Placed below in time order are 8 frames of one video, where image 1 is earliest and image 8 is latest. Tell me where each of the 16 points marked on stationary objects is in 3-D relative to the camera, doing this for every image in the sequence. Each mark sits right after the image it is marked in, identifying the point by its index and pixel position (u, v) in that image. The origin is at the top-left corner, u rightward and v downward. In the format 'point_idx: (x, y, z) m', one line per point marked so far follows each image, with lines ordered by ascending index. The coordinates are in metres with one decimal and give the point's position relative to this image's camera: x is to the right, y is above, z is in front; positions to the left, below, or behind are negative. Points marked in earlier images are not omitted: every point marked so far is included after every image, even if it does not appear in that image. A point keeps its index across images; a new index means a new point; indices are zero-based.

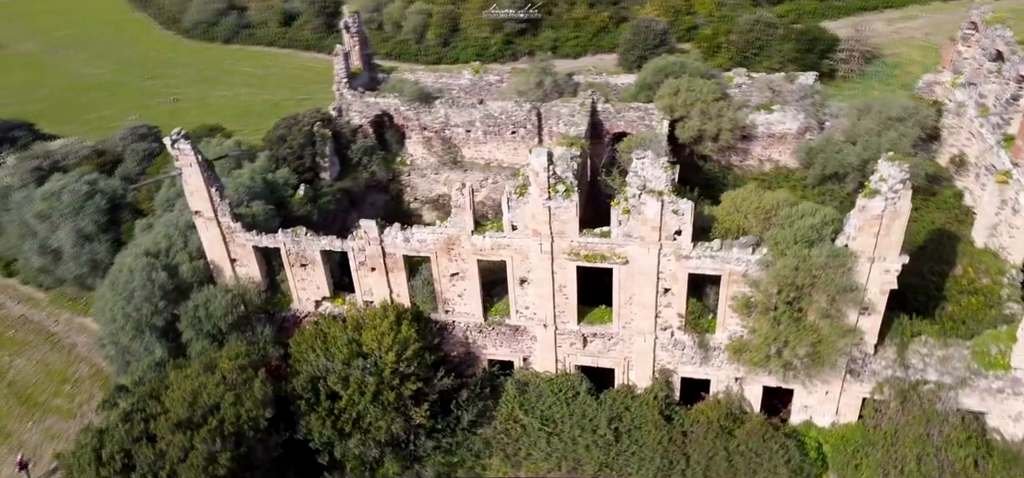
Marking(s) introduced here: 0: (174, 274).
0: (-10.6, -1.1, +20.3) m
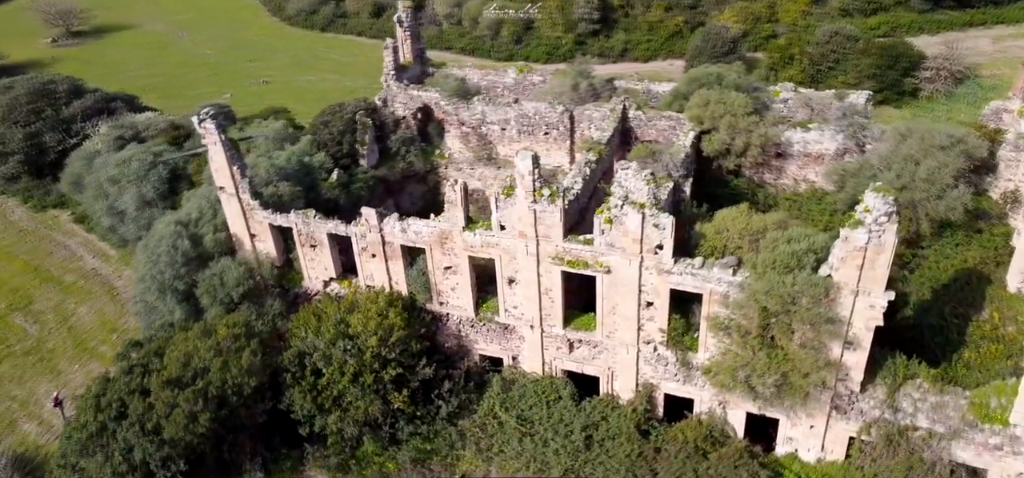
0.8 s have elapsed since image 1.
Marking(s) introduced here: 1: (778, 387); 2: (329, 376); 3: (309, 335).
0: (-10.5, -0.2, +22.0) m
1: (+6.3, -3.5, +15.8) m
2: (-5.1, -3.8, +18.1) m
3: (-5.8, -2.8, +18.6) m
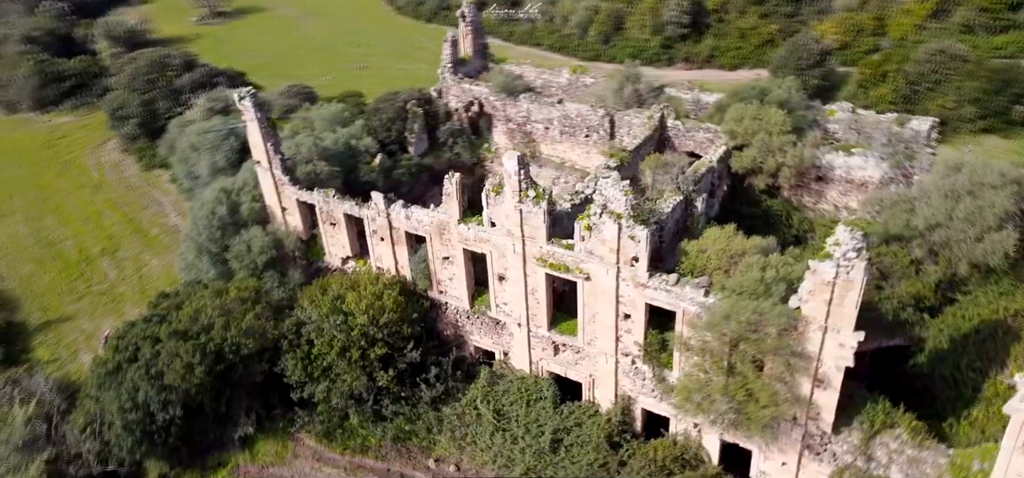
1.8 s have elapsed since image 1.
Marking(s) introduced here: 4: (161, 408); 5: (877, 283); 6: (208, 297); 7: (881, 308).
0: (-10.0, +1.0, +23.9) m
1: (+5.2, -4.1, +15.2) m
2: (-5.7, -3.2, +19.3) m
3: (-6.1, -2.1, +19.8) m
4: (-10.0, -4.8, +18.6) m
5: (+10.2, -1.2, +18.4) m
6: (-9.3, -1.8, +20.1) m
7: (+9.8, -1.8, +17.5) m
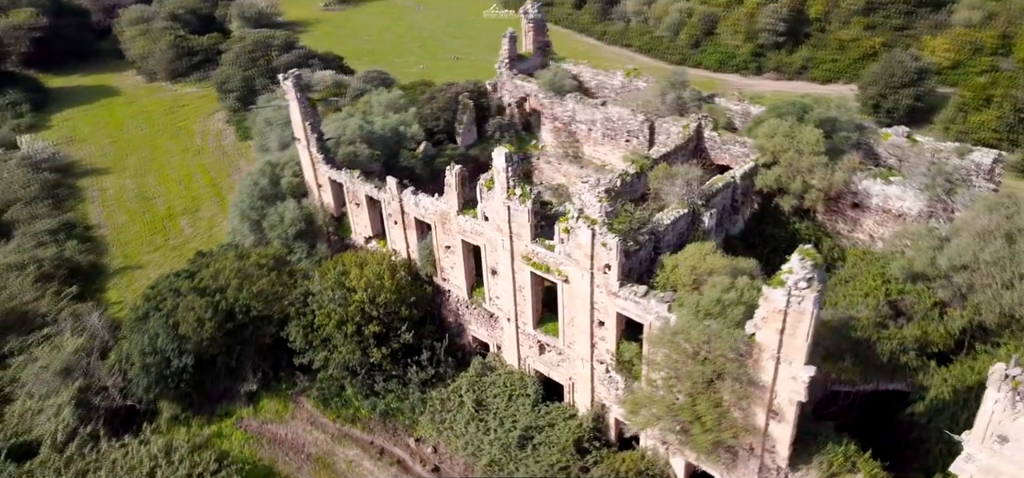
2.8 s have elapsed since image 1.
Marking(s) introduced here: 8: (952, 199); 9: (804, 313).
0: (-9.1, +2.1, +25.7) m
1: (+4.0, -4.4, +14.8) m
2: (-6.0, -2.5, +20.5) m
3: (-6.2, -1.3, +21.1) m
4: (-10.5, -3.6, +20.5) m
5: (+9.7, -2.2, +17.1) m
6: (-9.3, -0.7, +21.8) m
7: (+9.0, -2.7, +16.3) m
8: (+13.0, +1.2, +19.3) m
9: (+5.5, -1.4, +12.5) m
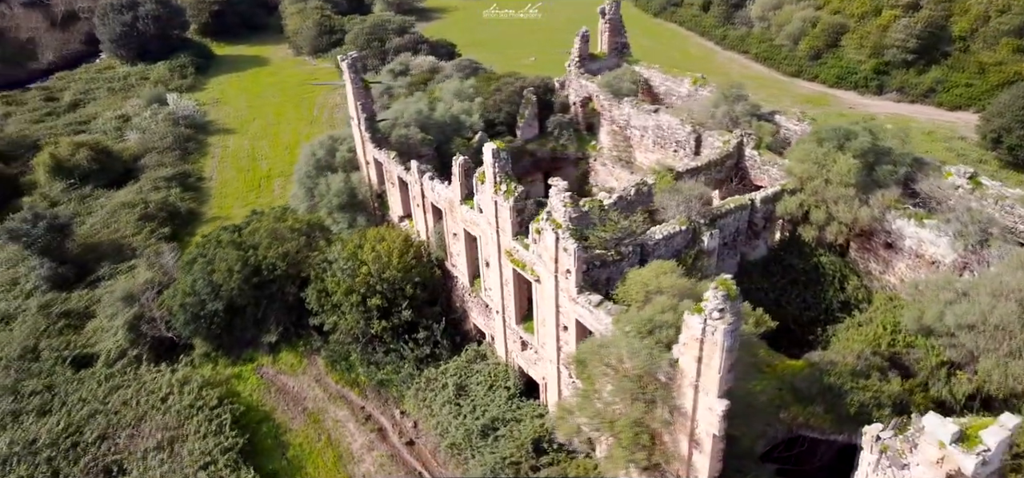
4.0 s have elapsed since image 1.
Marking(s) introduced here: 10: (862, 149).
0: (-7.5, +3.4, +27.7) m
1: (+2.3, -4.7, +14.6) m
2: (-6.0, -1.6, +22.1) m
3: (-6.0, -0.4, +22.7) m
4: (-10.5, -2.1, +23.0) m
5: (+8.6, -3.2, +15.8) m
6: (-8.7, +0.6, +24.0) m
7: (+7.7, -3.7, +15.1) m
8: (+12.6, -0.3, +17.2) m
9: (+3.7, -1.9, +12.0) m
10: (+10.6, +2.7, +19.7) m
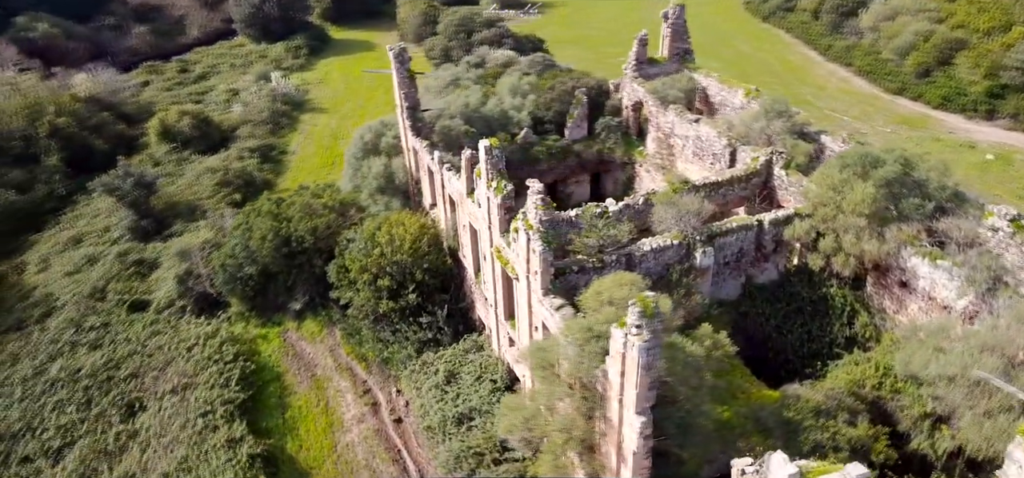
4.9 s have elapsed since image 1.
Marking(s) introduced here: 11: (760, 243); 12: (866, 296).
0: (-5.8, +4.2, +29.1) m
1: (+0.9, -4.9, +14.8) m
2: (-5.7, -0.8, +23.5) m
3: (-5.5, +0.3, +24.0) m
4: (-10.1, -0.9, +25.0) m
5: (+7.5, -4.0, +14.9) m
6: (-7.9, +1.6, +25.7) m
7: (+6.4, -4.3, +14.4) m
8: (+11.9, -1.5, +15.7) m
9: (+2.2, -2.2, +11.9) m
10: (+10.6, +1.7, +18.3) m
11: (+7.3, -0.1, +19.3) m
12: (+10.1, -1.6, +18.9) m
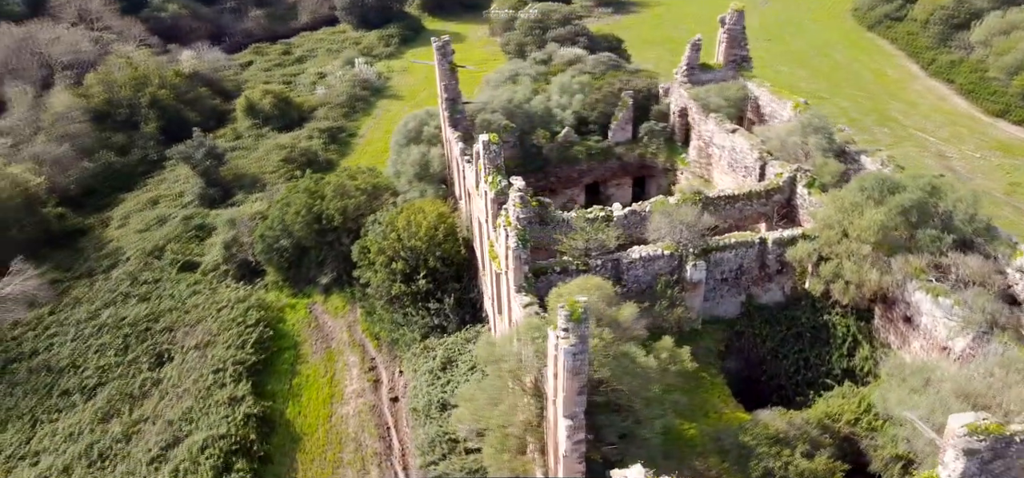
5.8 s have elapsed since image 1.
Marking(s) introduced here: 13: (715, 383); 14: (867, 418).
0: (-4.1, +4.8, +30.1) m
1: (-0.2, -4.8, +15.1) m
2: (-5.2, -0.2, +24.5) m
3: (-4.8, +0.9, +25.1) m
4: (-9.3, +0.1, +26.7) m
5: (+6.3, -4.5, +14.3) m
6: (-6.8, +2.4, +27.1) m
7: (+5.2, -4.8, +13.9) m
8: (+11.0, -2.4, +14.4) m
9: (+0.9, -2.3, +12.0) m
10: (+10.4, +0.9, +17.2) m
11: (+7.1, -0.6, +18.6) m
12: (+9.7, -2.4, +17.9) m
13: (+5.3, -3.8, +17.0) m
14: (+7.9, -4.1, +14.7) m
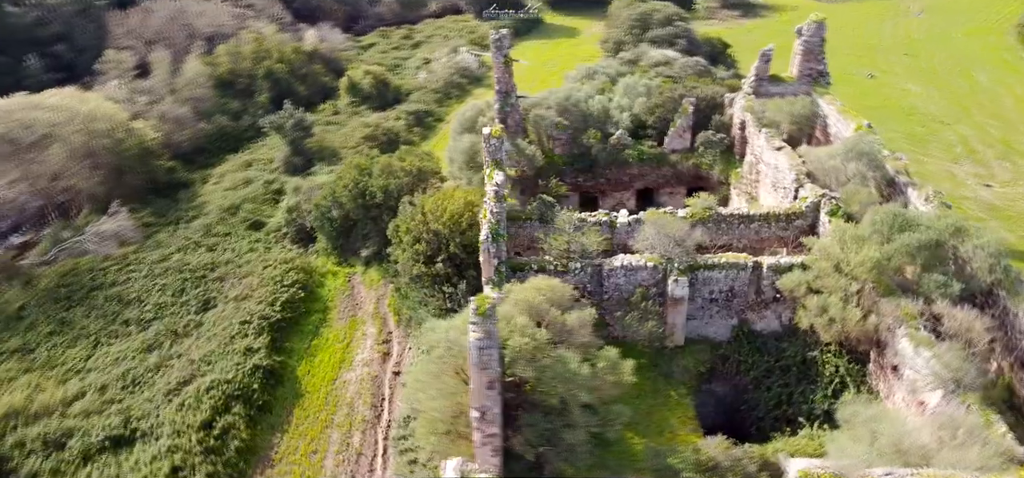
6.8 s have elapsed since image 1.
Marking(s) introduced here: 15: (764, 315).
0: (-1.6, +5.4, +30.9) m
1: (-1.6, -4.6, +15.7) m
2: (-4.3, +0.6, +25.8) m
3: (-3.7, +1.7, +26.2) m
4: (-7.8, +1.3, +28.7) m
5: (+4.7, -5.0, +13.7) m
6: (-5.1, +3.4, +28.5) m
7: (+3.5, -5.2, +13.6) m
8: (+9.5, -3.5, +13.0) m
9: (-0.8, -2.2, +12.5) m
10: (+9.8, -0.2, +15.8) m
11: (+6.7, -1.3, +17.8) m
12: (+8.9, -3.3, +16.6) m
13: (+4.2, -4.2, +16.6) m
14: (+6.4, -4.8, +13.9) m
15: (+6.9, -2.0, +18.1) m
